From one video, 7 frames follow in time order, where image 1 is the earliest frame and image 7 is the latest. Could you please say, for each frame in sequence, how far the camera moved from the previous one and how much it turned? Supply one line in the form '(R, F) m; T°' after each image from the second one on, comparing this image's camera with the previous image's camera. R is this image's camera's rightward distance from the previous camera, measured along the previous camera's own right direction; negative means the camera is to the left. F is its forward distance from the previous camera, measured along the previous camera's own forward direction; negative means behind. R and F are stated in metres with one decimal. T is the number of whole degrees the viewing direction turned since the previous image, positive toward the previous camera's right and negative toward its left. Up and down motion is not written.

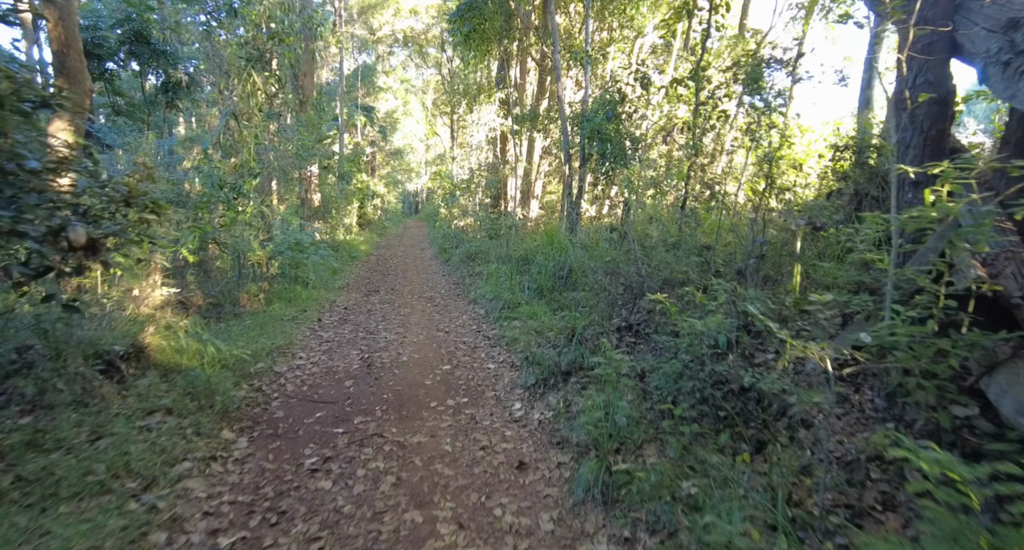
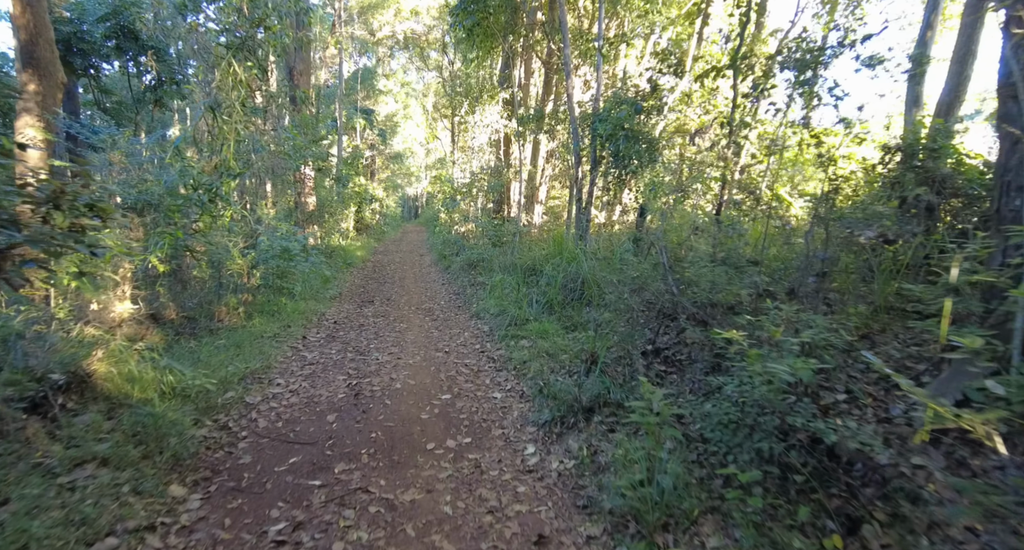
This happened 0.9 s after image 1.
(-0.1, +0.8) m; 0°
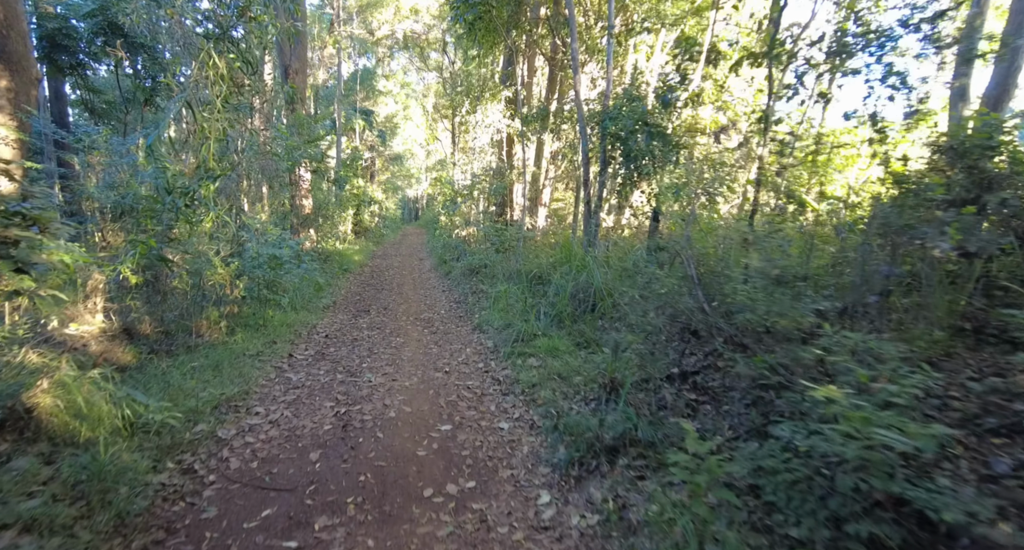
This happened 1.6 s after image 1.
(-0.1, +0.6) m; 0°
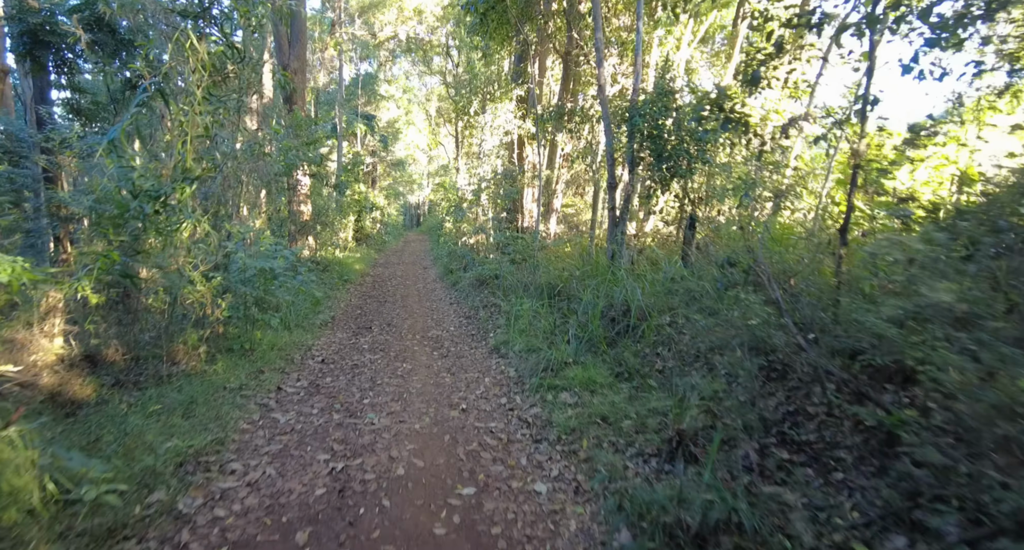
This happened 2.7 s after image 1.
(-0.3, +0.9) m; 0°
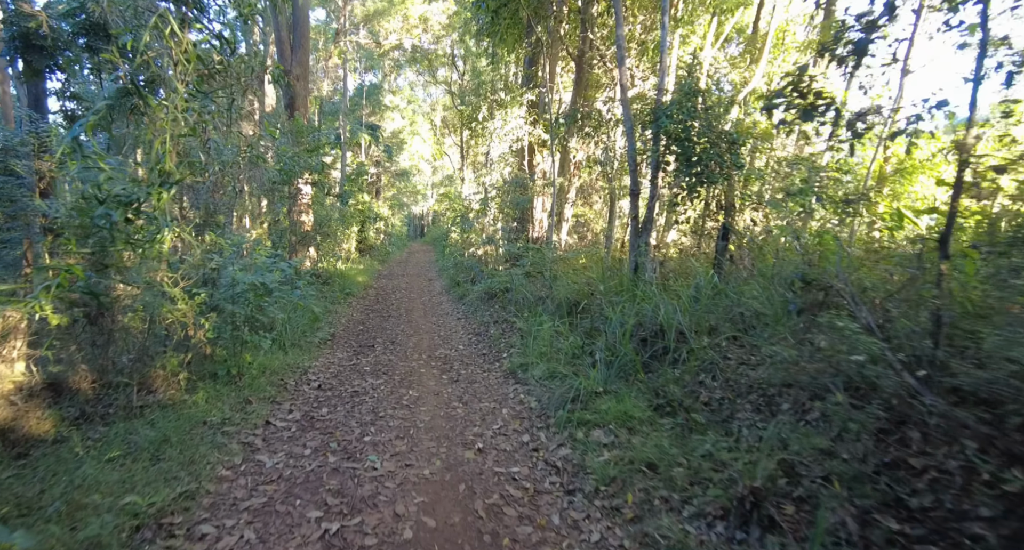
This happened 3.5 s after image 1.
(-0.2, +0.7) m; 0°
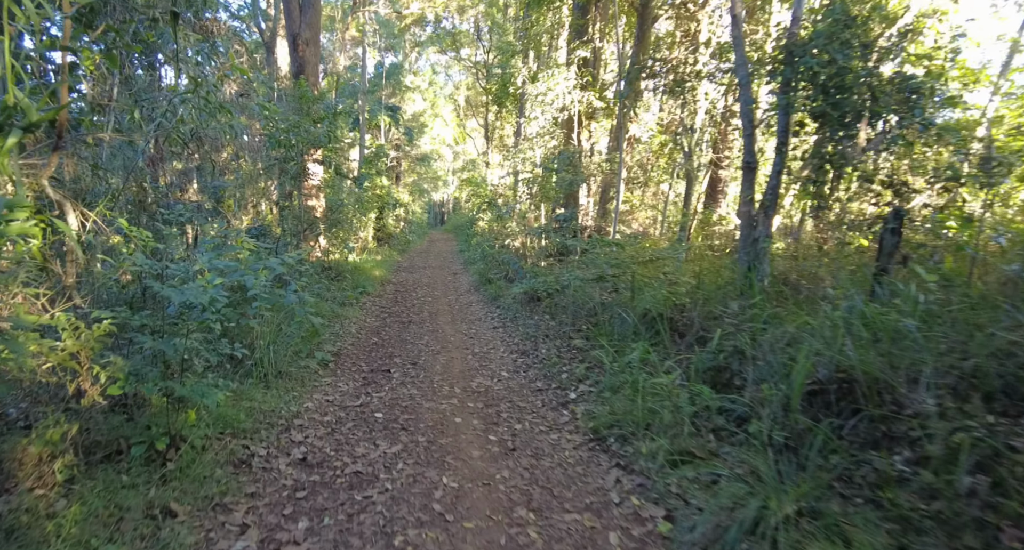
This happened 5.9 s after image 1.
(-0.6, +2.2) m; -2°
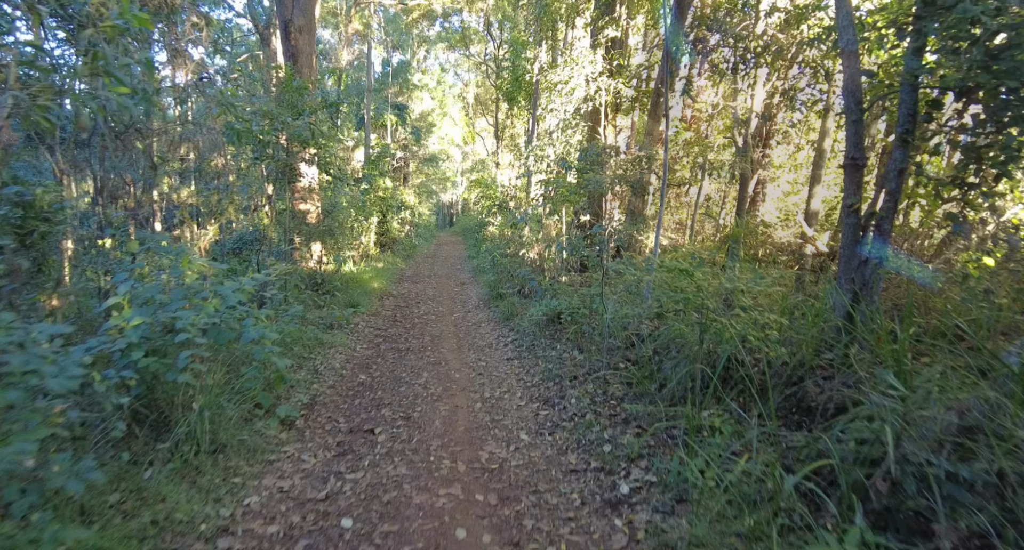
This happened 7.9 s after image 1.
(-0.1, +1.5) m; -1°
